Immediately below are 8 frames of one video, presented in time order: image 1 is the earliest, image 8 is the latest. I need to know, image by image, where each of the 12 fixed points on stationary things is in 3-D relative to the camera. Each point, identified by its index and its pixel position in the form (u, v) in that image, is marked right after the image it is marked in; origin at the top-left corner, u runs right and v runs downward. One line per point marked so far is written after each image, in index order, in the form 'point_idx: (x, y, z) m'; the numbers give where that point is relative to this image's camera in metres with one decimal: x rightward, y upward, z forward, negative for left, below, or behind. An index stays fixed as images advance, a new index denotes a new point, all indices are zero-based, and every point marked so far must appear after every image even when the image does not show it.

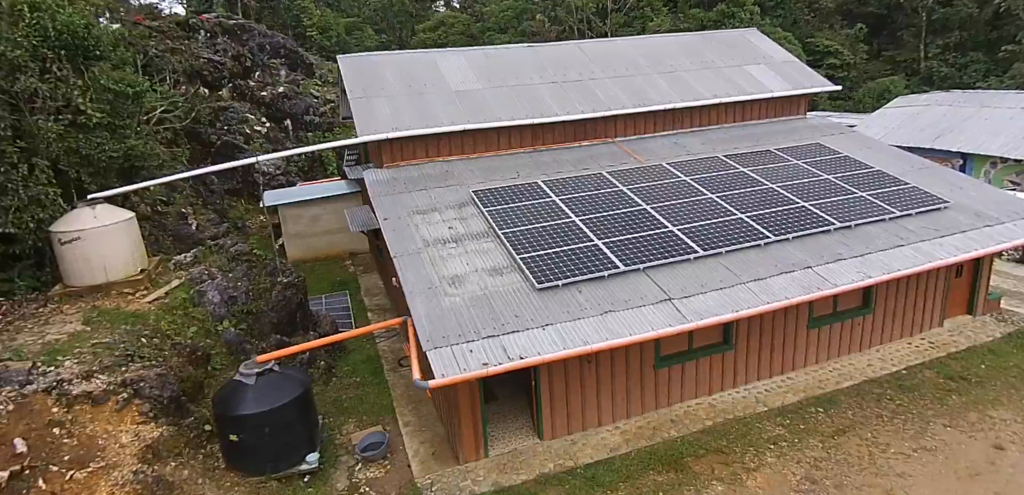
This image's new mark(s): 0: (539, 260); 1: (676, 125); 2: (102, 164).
0: (+0.6, -0.2, +12.2) m
1: (+5.4, +4.1, +19.4) m
2: (-10.3, +2.2, +15.6) m
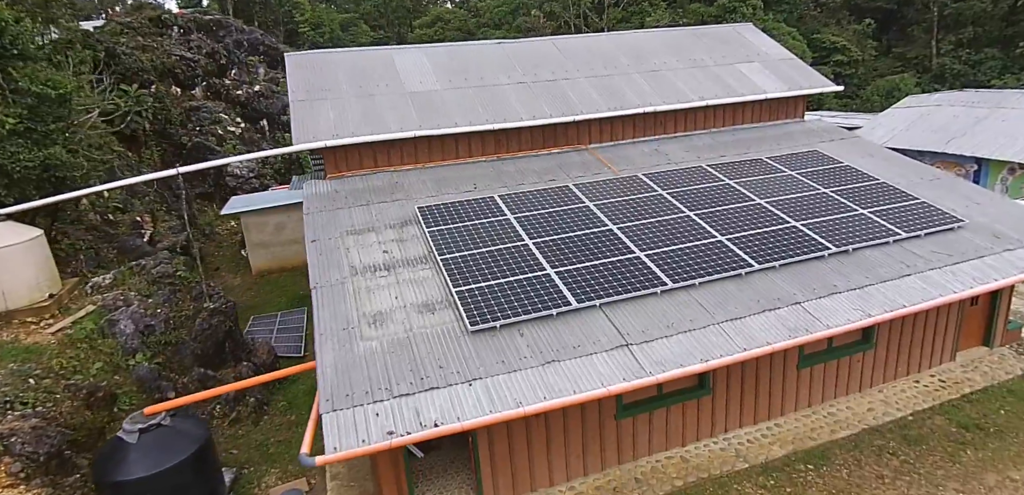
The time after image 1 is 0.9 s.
0: (-0.6, -0.8, +10.4) m
1: (+4.4, +3.5, +17.5) m
2: (-11.4, +1.7, +14.0) m
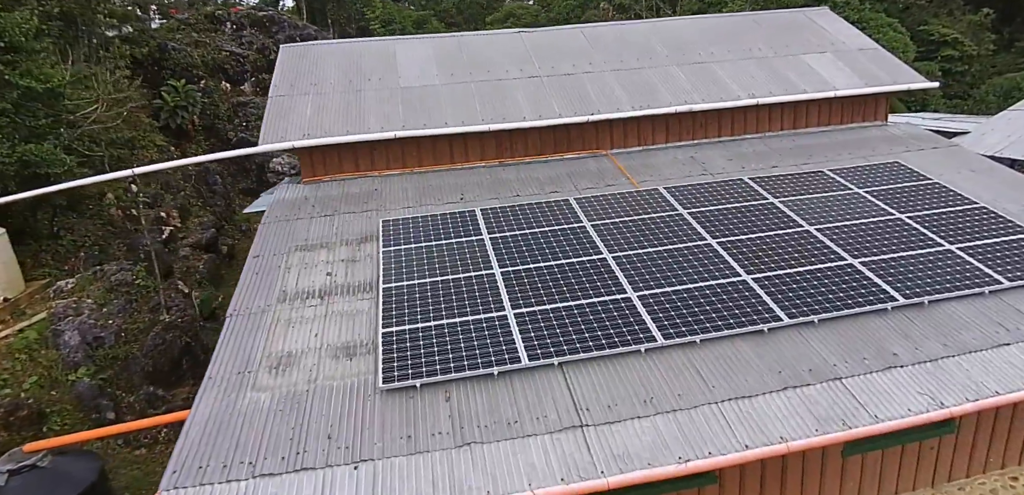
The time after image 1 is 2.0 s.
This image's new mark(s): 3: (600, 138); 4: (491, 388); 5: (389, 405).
0: (-1.4, -1.3, +8.3) m
1: (+4.6, +2.9, +14.7) m
2: (-11.6, +1.7, +13.3) m
3: (+2.2, +2.7, +14.2) m
4: (-0.2, -1.8, +7.5) m
5: (-1.5, -2.0, +7.4) m
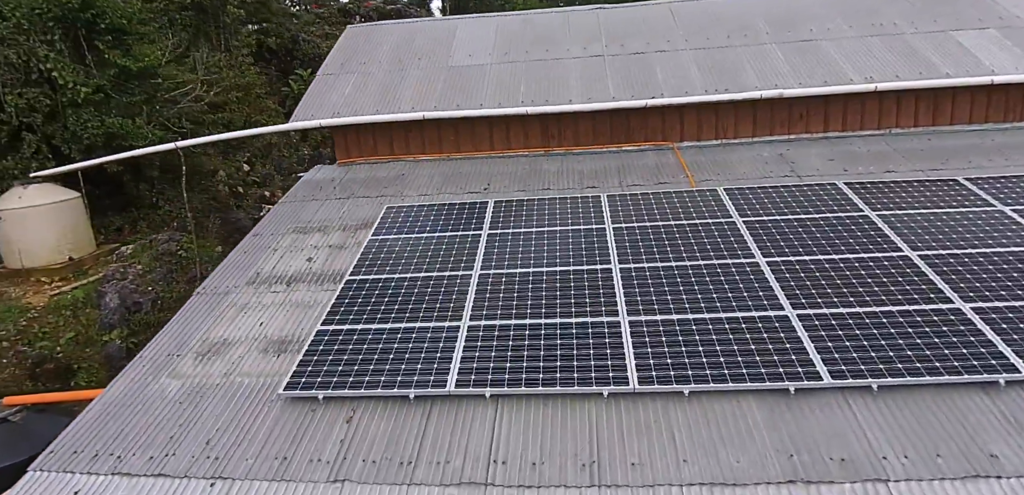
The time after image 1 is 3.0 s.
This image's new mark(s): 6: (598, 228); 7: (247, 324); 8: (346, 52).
0: (-2.0, -1.1, +7.1) m
1: (+5.7, +2.4, +11.8) m
2: (-10.4, +2.6, +14.3) m
3: (+3.2, +2.5, +11.9) m
4: (-1.1, -1.7, +6.1) m
5: (-2.4, -1.8, +6.2) m
6: (+1.4, +0.3, +9.2) m
7: (-3.5, -1.0, +7.8) m
8: (-4.0, +4.8, +14.2) m
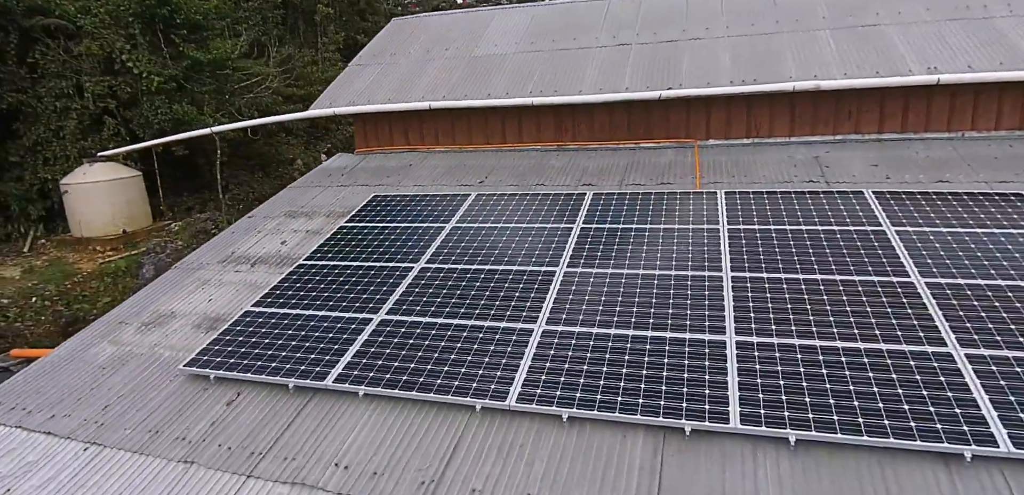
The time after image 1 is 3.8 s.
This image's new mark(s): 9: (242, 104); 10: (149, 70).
0: (-3.0, -0.9, +7.0) m
1: (+5.7, +2.1, +10.2) m
2: (-9.6, +3.3, +15.7) m
3: (+3.3, +2.3, +10.8) m
4: (-2.3, -1.6, +5.8) m
5: (-3.6, -1.6, +6.2) m
6: (+0.9, +0.3, +8.4) m
7: (-4.3, -0.7, +8.0) m
8: (-3.2, +5.1, +14.4) m
9: (-8.4, +4.5, +18.2) m
10: (-9.6, +4.7, +15.4) m
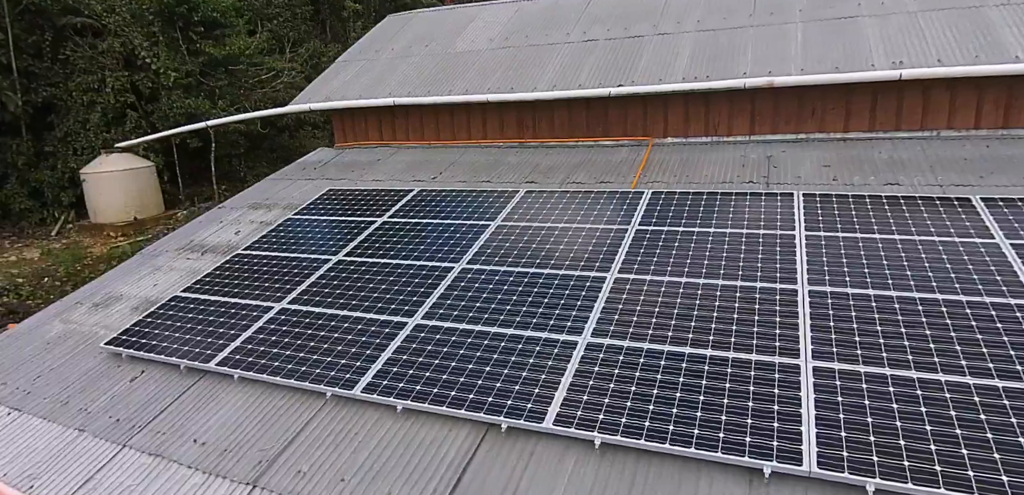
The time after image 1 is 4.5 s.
0: (-4.2, -0.8, +7.6) m
1: (+4.8, +2.1, +9.8) m
2: (-9.8, +3.7, +16.8) m
3: (+2.5, +2.3, +10.6) m
4: (-3.7, -1.5, +6.3) m
5: (-4.9, -1.4, +6.8) m
6: (-0.2, +0.3, +8.5) m
7: (-5.4, -0.5, +8.7) m
8: (-3.5, +5.3, +14.8) m
9: (-8.4, +4.9, +19.1) m
10: (-9.8, +5.1, +16.5) m
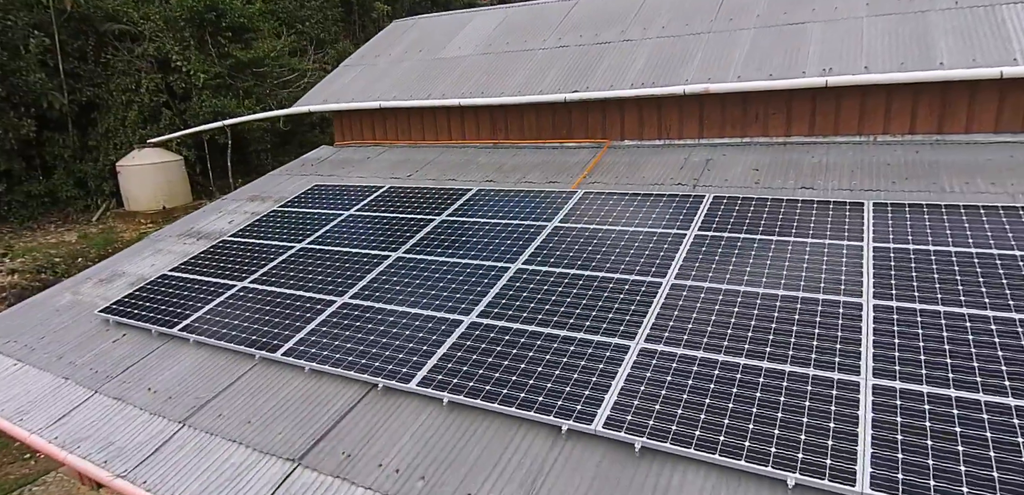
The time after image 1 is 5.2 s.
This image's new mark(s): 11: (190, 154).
0: (-5.2, -0.5, +8.8) m
1: (+4.1, +2.1, +10.2) m
2: (-9.8, +4.1, +18.5) m
3: (+1.8, +2.4, +11.2) m
4: (-4.8, -1.3, +7.5) m
5: (-5.9, -1.2, +8.2) m
6: (-1.1, +0.5, +9.4) m
7: (-6.3, -0.3, +10.0) m
8: (-3.7, +5.5, +15.9) m
9: (-8.1, +5.3, +20.7) m
10: (-9.8, +5.5, +18.2) m
11: (-10.2, +3.0, +18.5) m
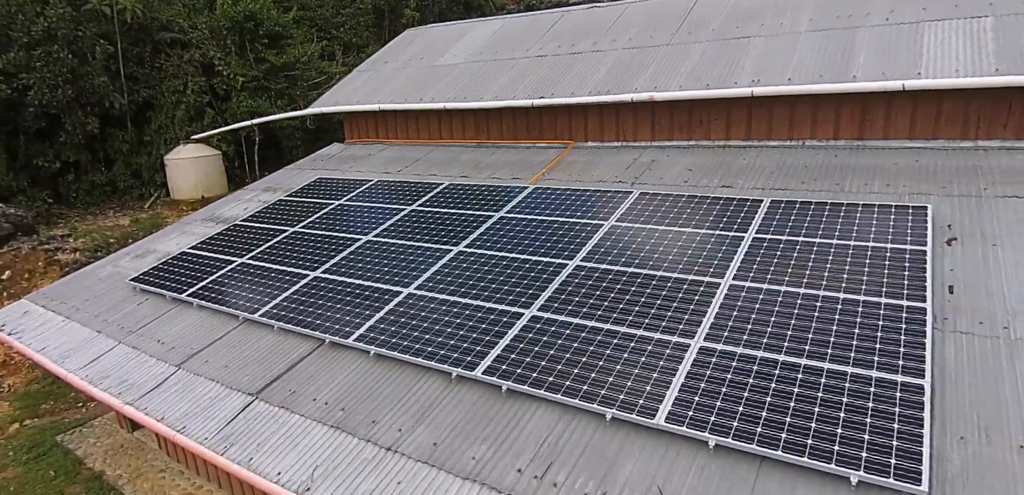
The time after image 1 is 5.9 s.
0: (-5.8, -0.2, +10.5) m
1: (+3.5, +2.2, +11.1) m
2: (-9.5, +4.6, +20.5) m
3: (+1.4, +2.6, +12.3) m
4: (-5.6, -1.0, +9.2) m
5: (-6.6, -0.8, +9.9) m
6: (-1.7, +0.7, +10.7) m
7: (-6.8, +0.1, +11.8) m
8: (-3.7, +5.9, +17.4) m
9: (-7.7, +5.8, +22.5) m
10: (-9.6, +6.0, +20.2) m
11: (-9.9, +3.5, +20.5) m
